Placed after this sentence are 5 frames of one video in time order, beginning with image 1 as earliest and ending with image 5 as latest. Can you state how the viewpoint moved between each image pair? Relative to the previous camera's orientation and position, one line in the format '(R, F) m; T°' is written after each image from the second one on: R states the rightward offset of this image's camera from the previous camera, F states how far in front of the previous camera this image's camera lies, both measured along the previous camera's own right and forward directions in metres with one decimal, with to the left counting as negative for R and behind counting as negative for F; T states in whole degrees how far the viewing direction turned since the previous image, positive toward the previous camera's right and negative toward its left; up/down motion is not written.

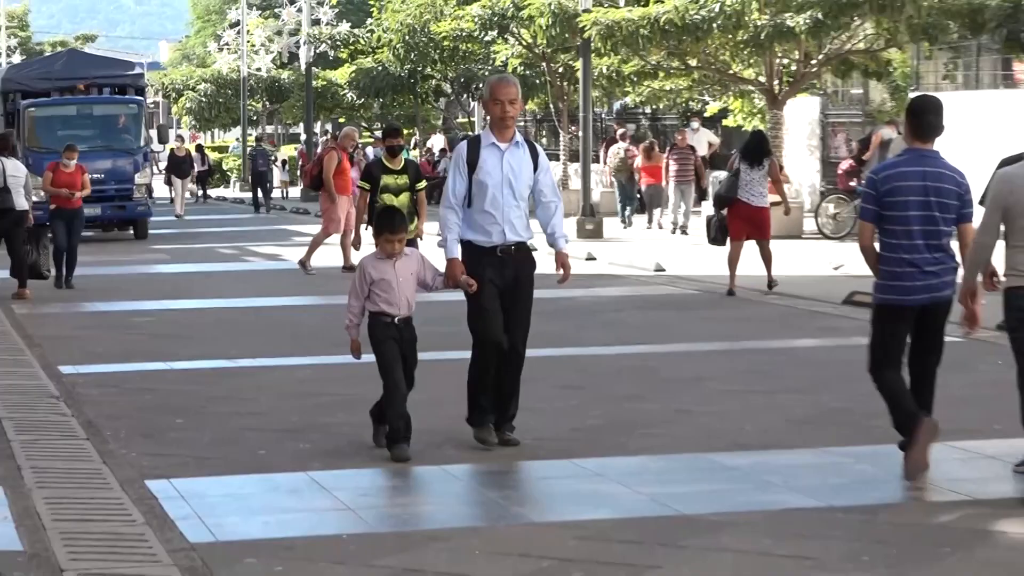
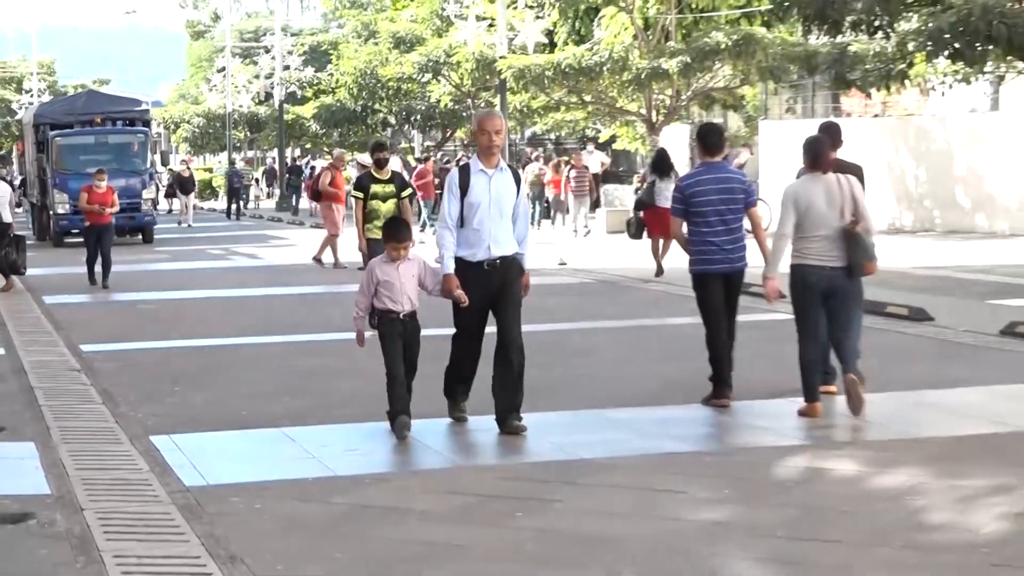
(+0.3, -1.3) m; 0°
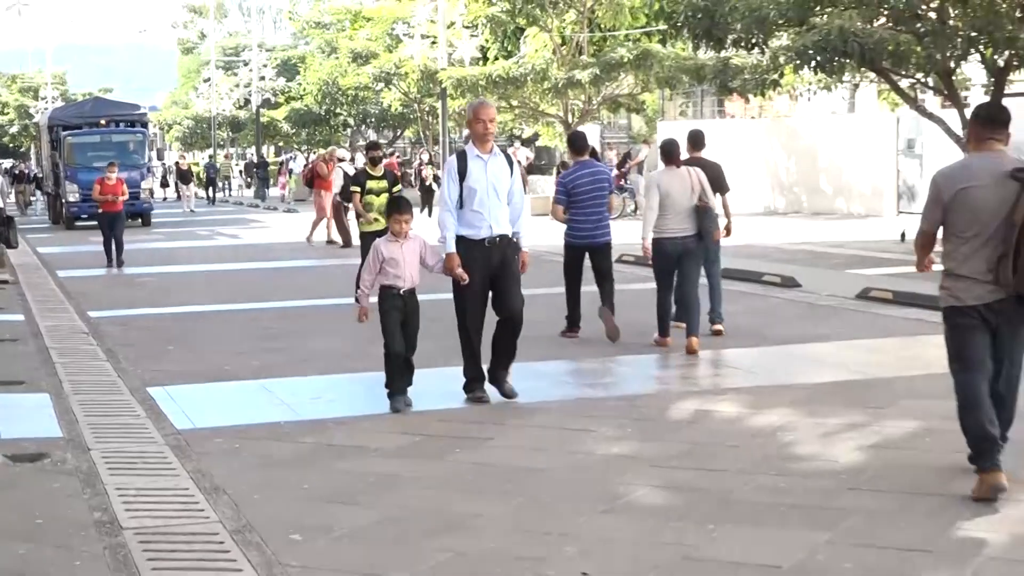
(+0.2, -1.3) m; +1°
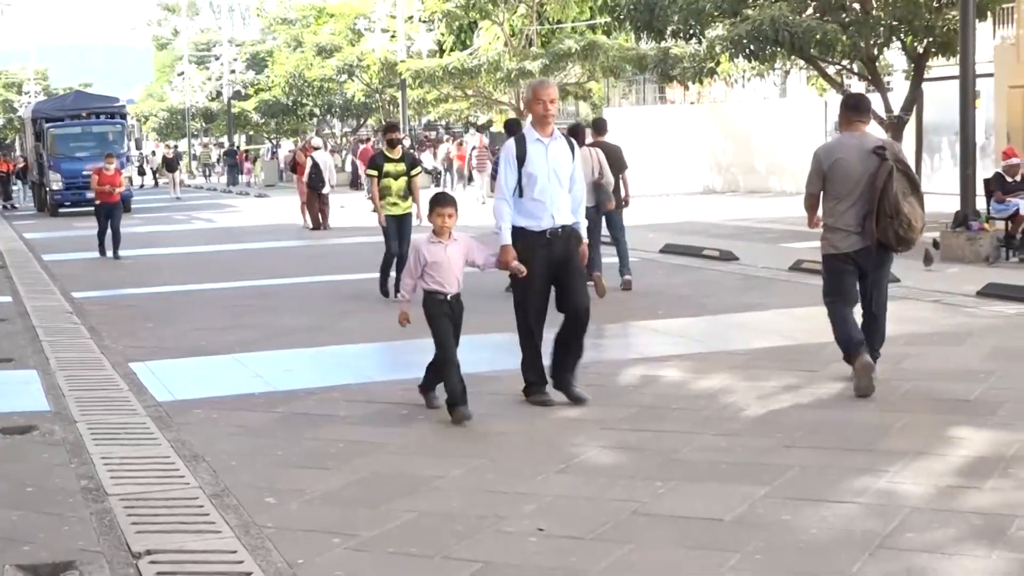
(+0.1, -0.6) m; +1°
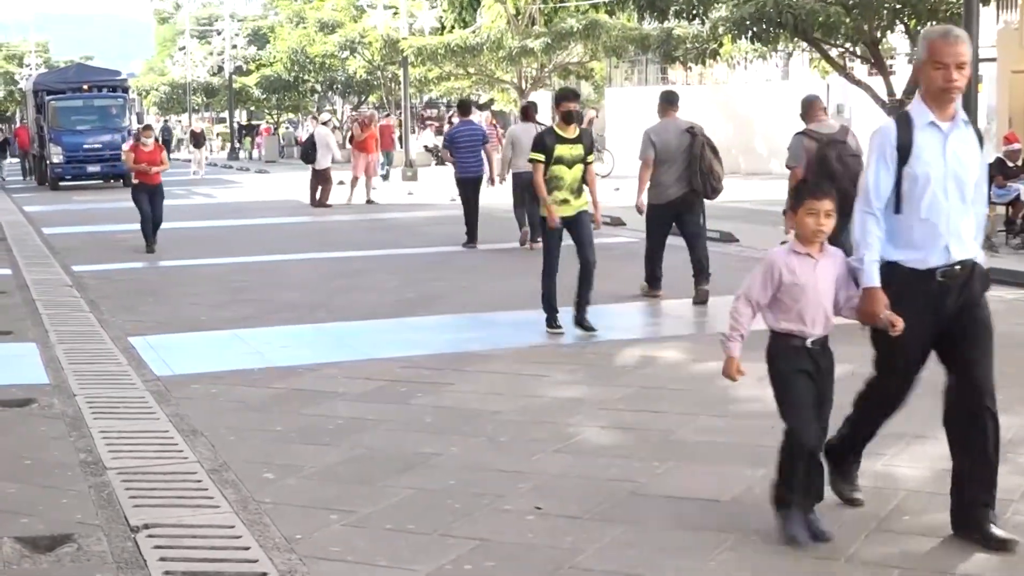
(0.0, 0.0) m; 0°
